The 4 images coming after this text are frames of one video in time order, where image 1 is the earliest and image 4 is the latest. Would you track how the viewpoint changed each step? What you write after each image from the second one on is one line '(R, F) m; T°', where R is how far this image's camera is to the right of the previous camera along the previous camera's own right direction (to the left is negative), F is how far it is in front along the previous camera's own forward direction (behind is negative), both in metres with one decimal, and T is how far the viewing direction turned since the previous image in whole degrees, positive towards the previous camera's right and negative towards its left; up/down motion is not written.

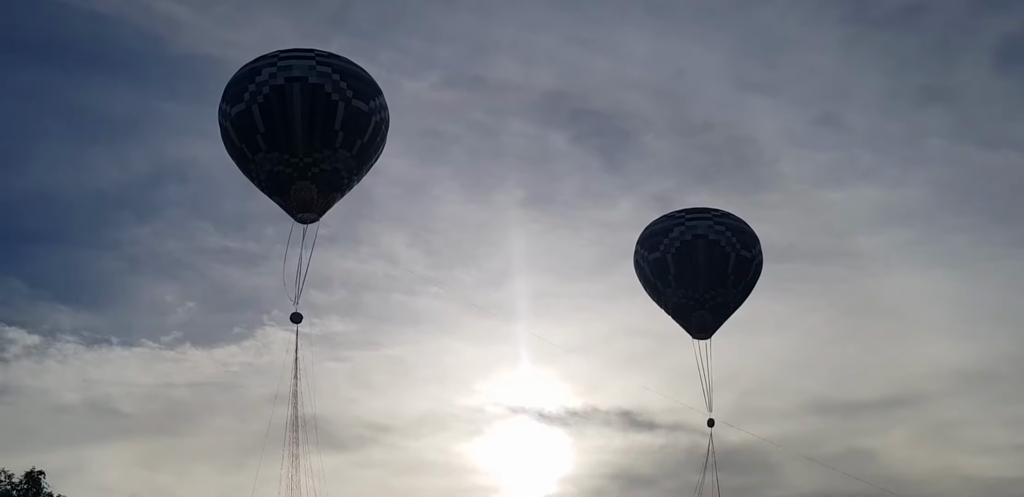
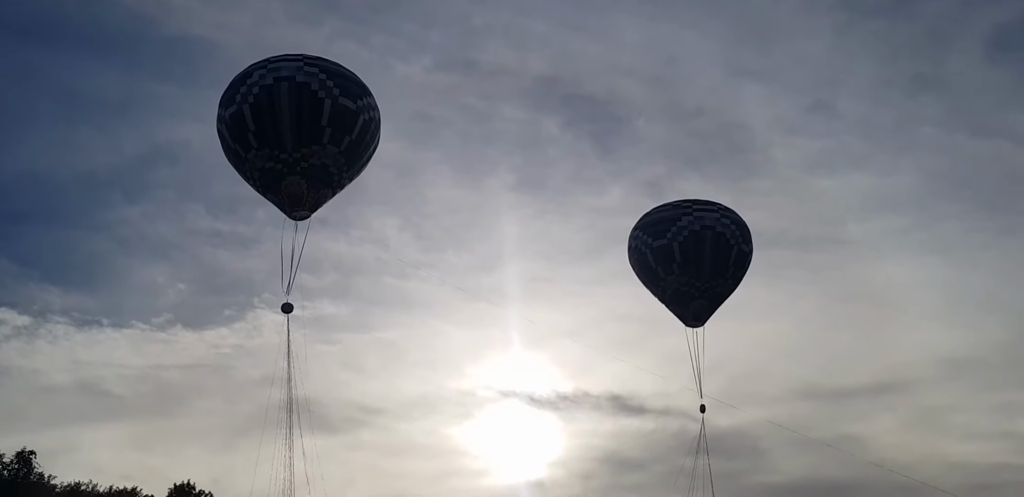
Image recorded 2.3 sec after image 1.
(0.0, -0.6) m; 0°
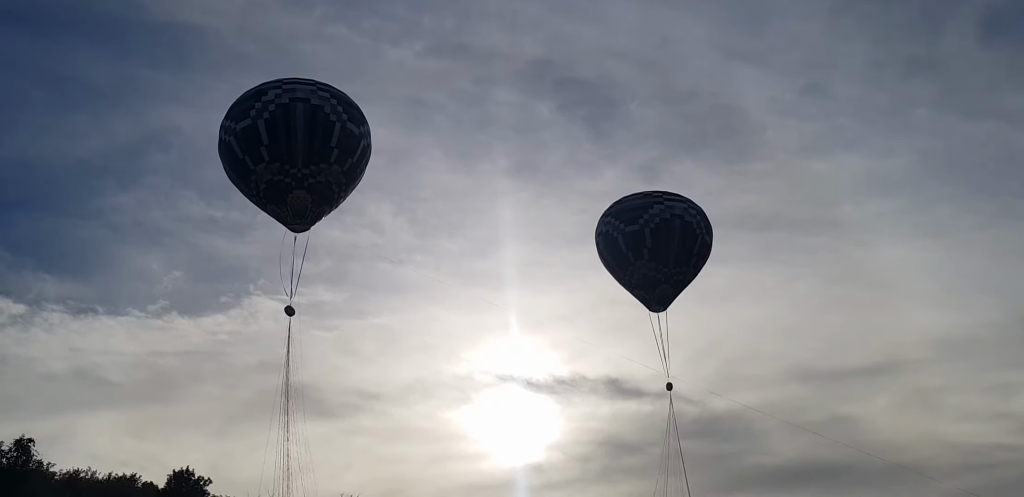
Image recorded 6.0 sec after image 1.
(+0.8, -2.4) m; 0°
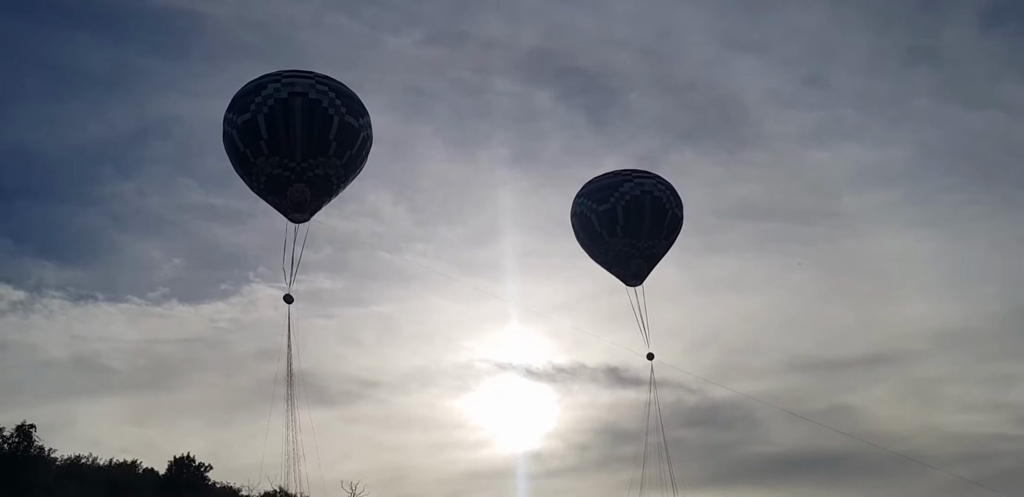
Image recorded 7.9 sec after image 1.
(+0.3, -1.4) m; 0°
